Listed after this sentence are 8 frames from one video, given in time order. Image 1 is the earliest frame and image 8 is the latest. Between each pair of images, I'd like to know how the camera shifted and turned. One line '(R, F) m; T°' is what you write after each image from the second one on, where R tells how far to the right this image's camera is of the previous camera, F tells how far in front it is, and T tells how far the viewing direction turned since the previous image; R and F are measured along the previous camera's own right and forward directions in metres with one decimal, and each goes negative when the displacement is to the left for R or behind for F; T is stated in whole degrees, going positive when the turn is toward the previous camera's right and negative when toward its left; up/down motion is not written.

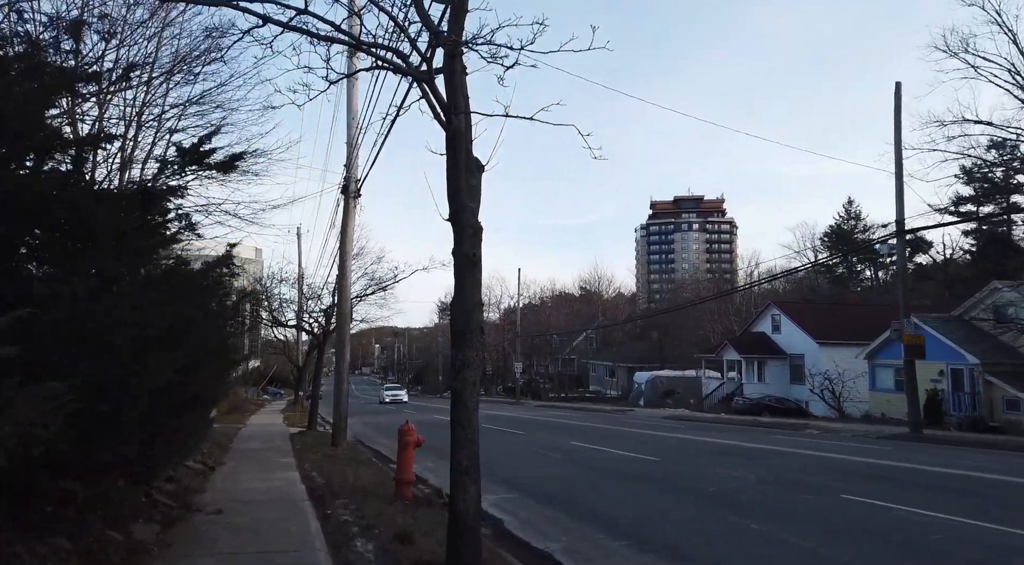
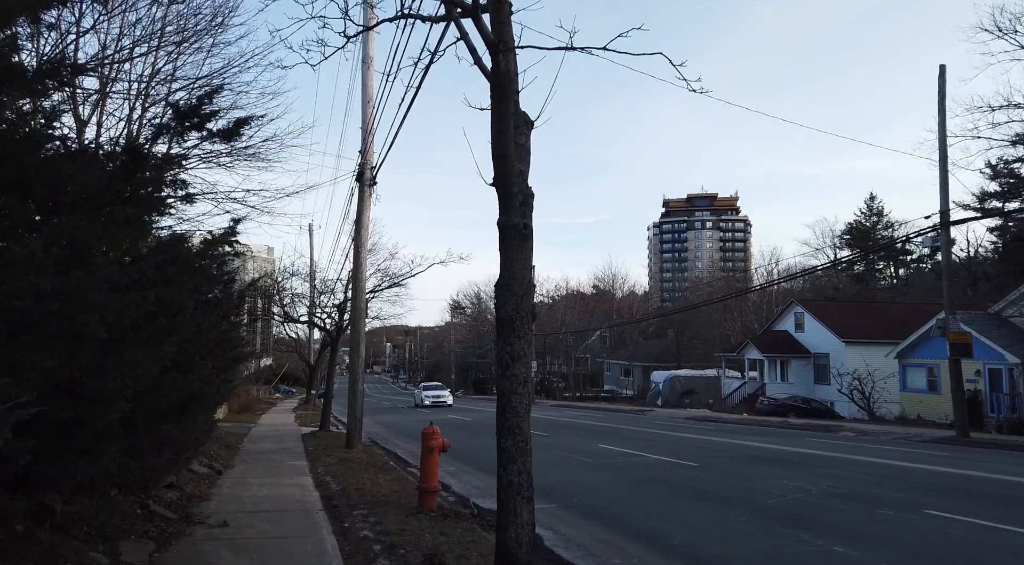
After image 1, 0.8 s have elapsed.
(-0.3, +0.9) m; -1°
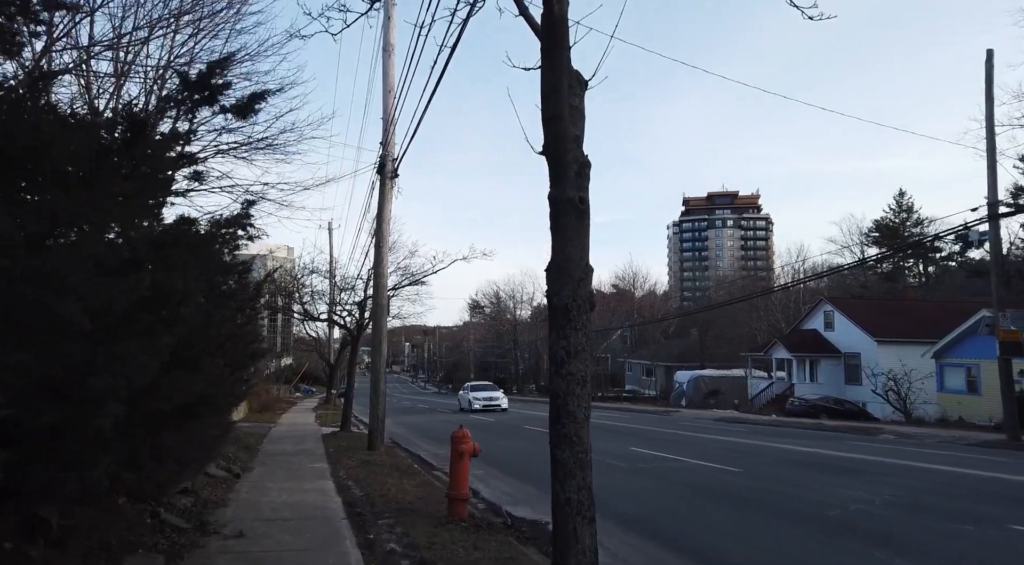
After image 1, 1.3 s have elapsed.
(-0.2, +0.6) m; -1°
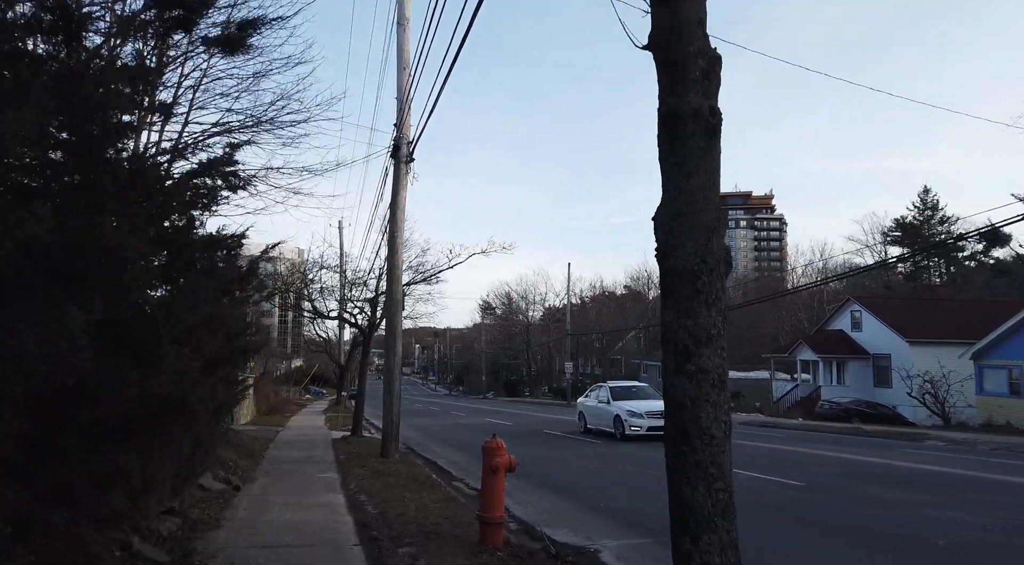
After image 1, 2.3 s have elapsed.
(-0.3, +1.2) m; -1°
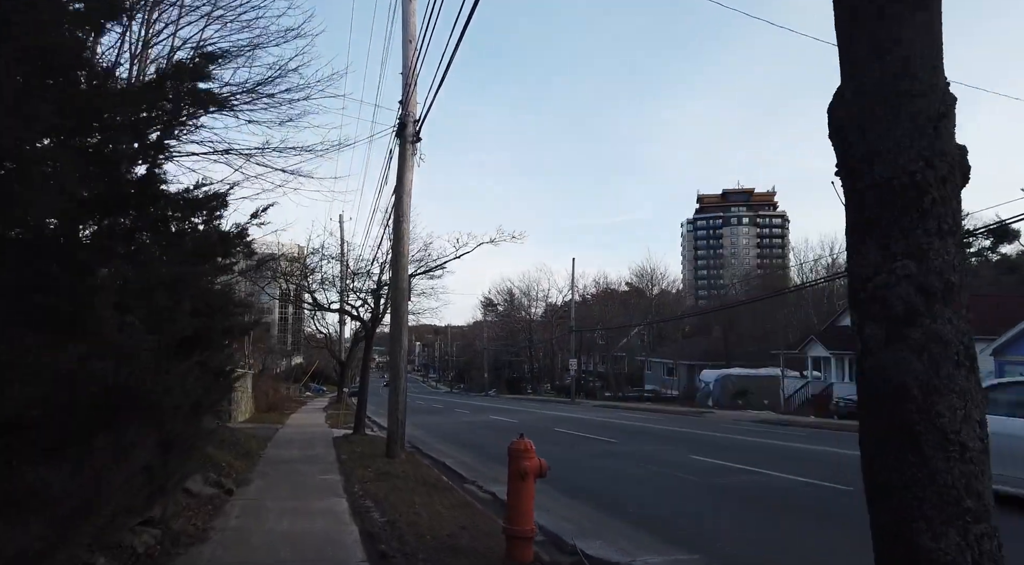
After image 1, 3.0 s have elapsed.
(-0.2, +0.9) m; 0°
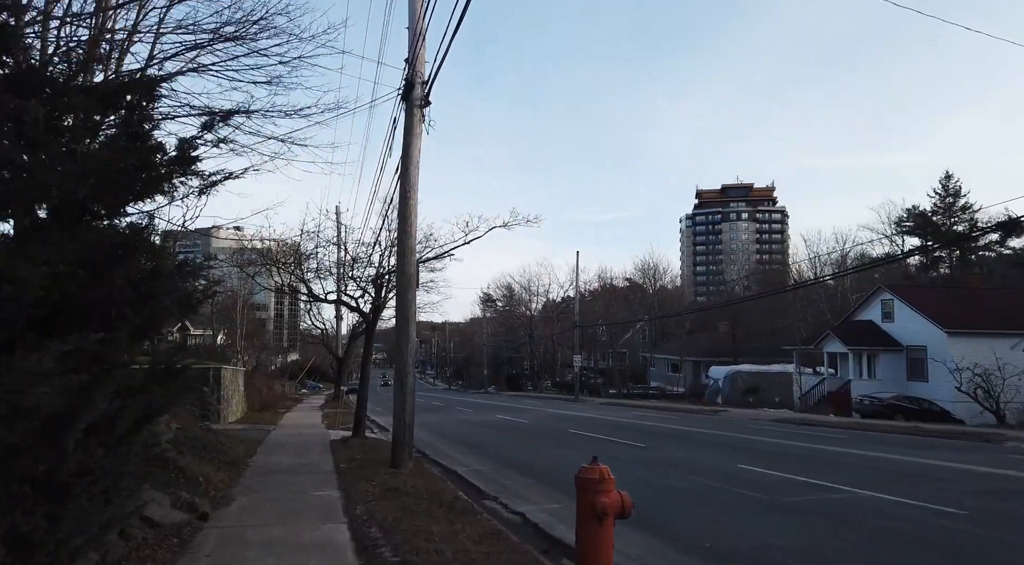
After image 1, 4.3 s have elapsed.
(-0.4, +1.6) m; 0°
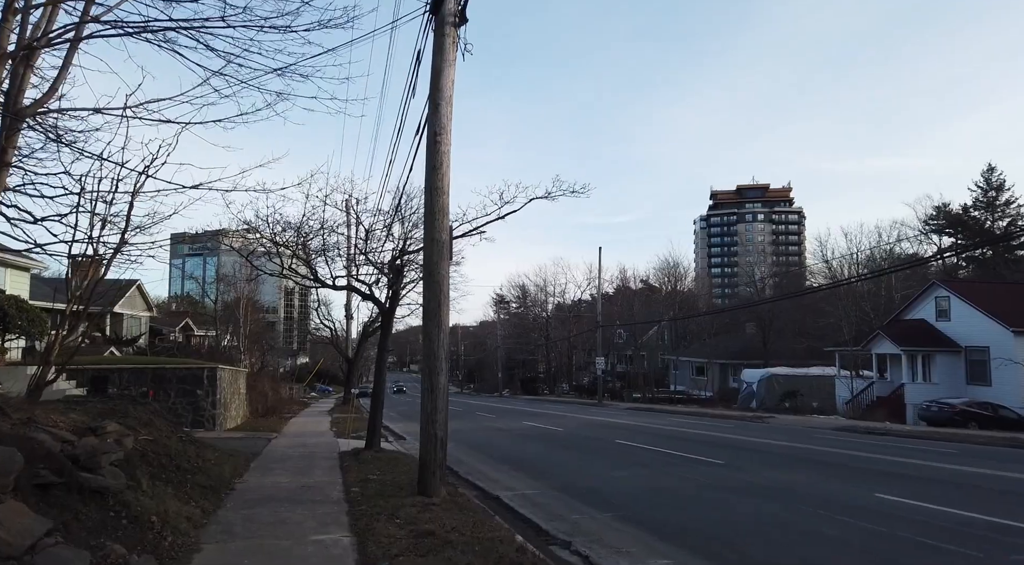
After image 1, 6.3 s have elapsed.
(-0.6, +2.6) m; -1°
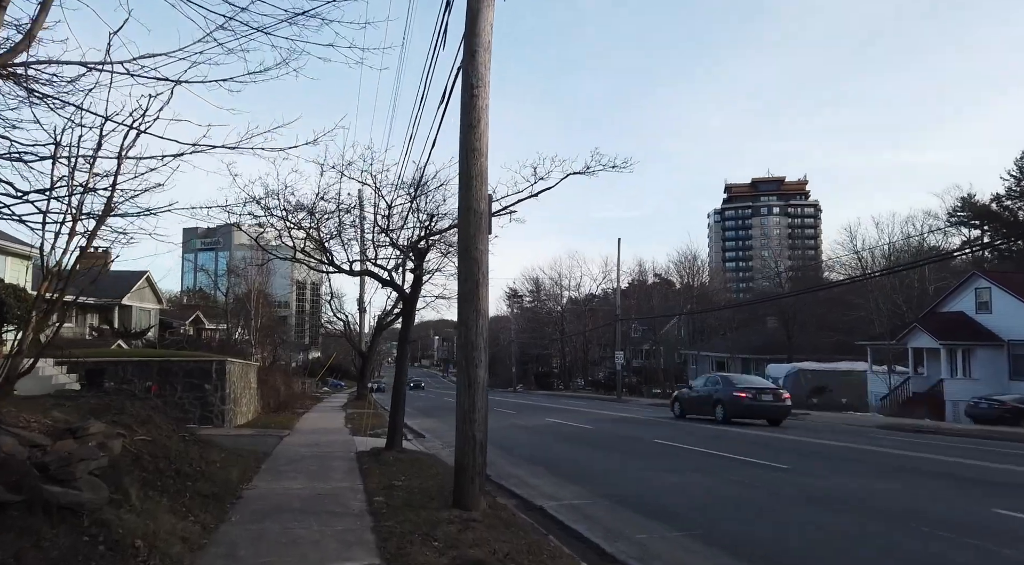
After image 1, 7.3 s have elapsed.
(-0.4, +1.2) m; -1°
